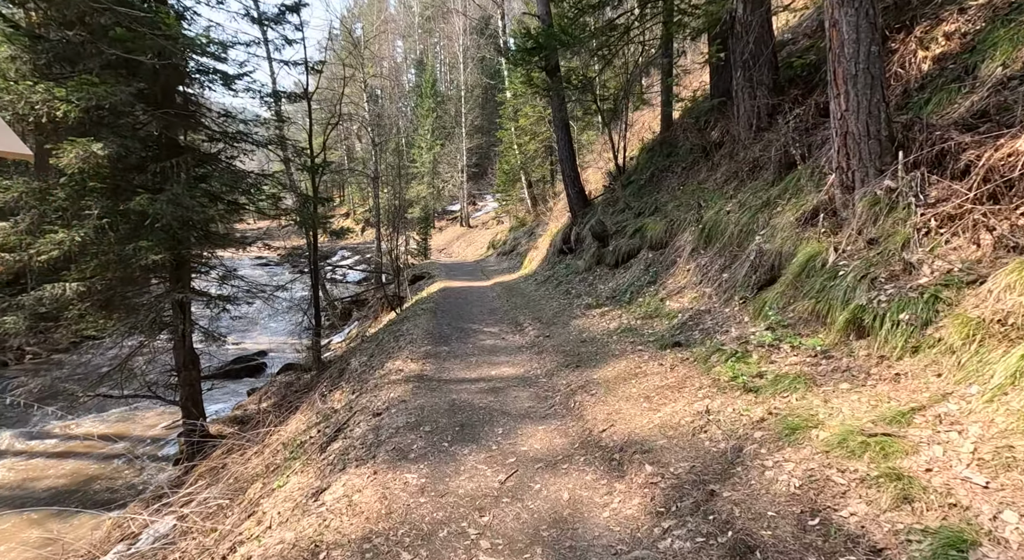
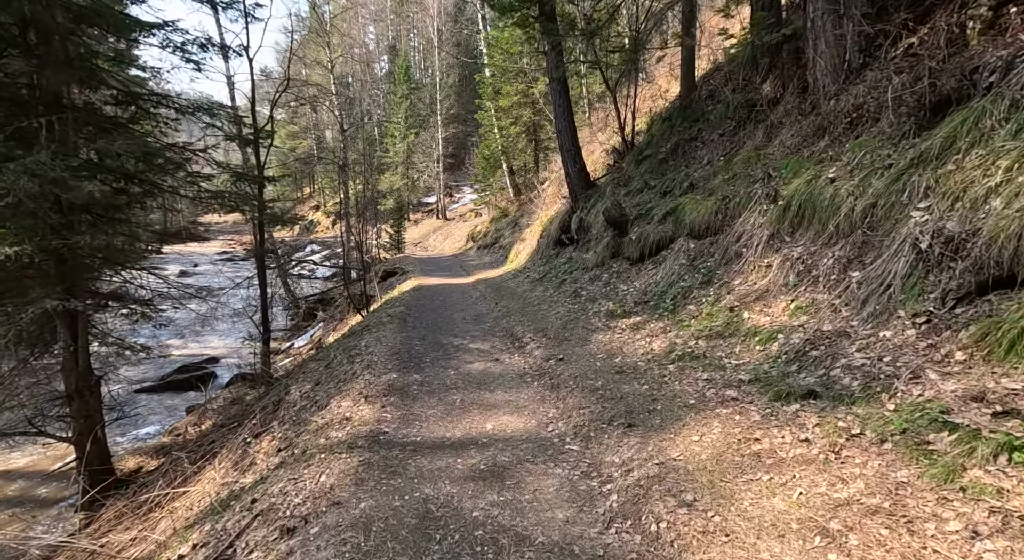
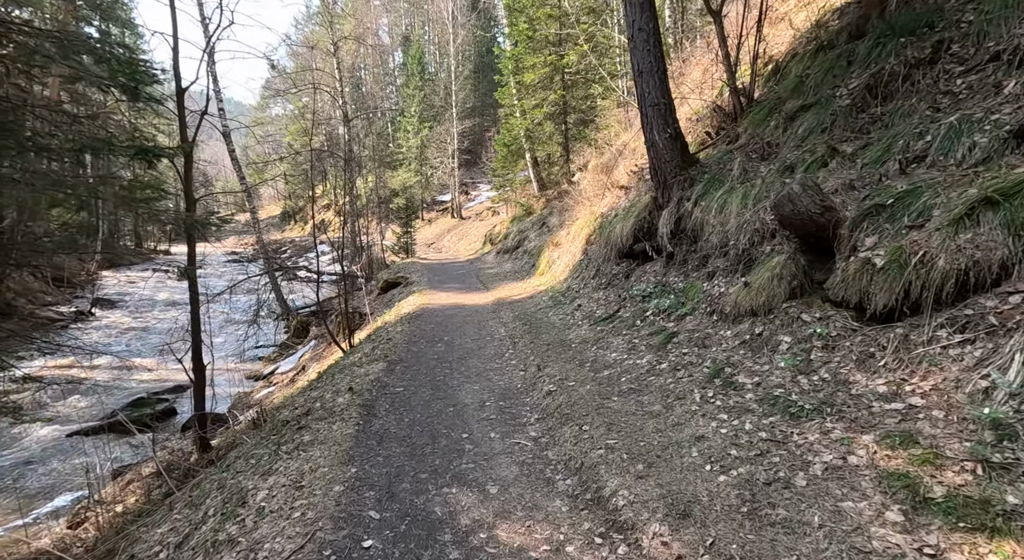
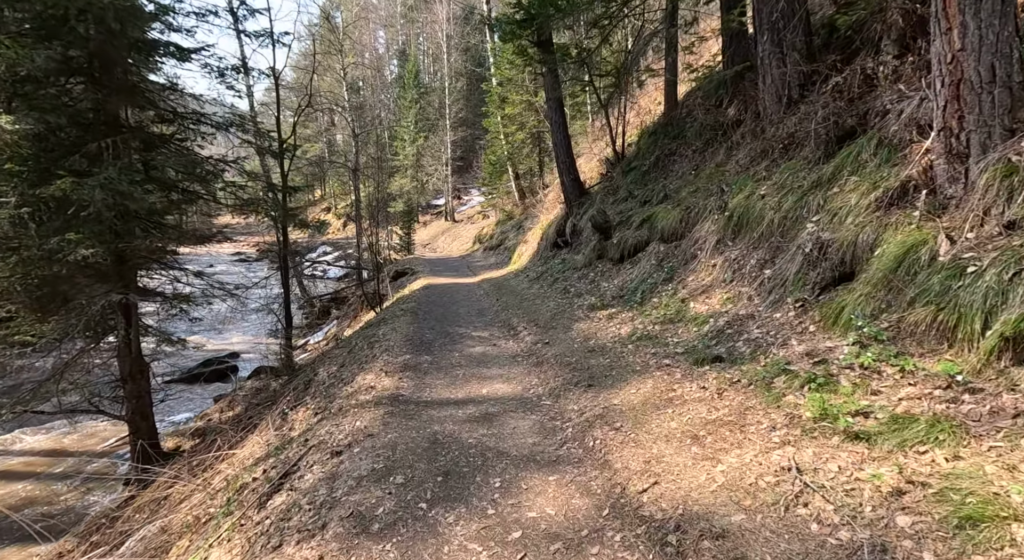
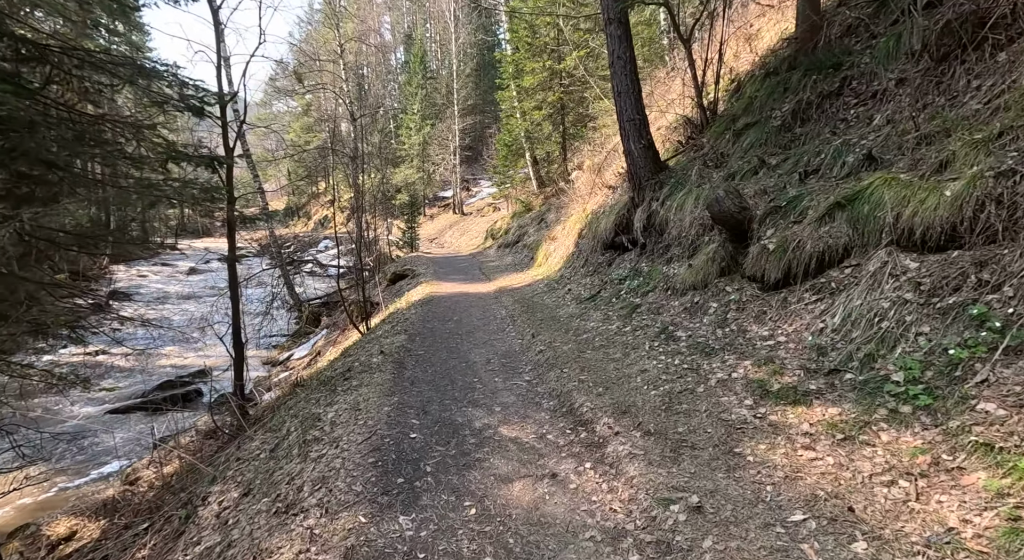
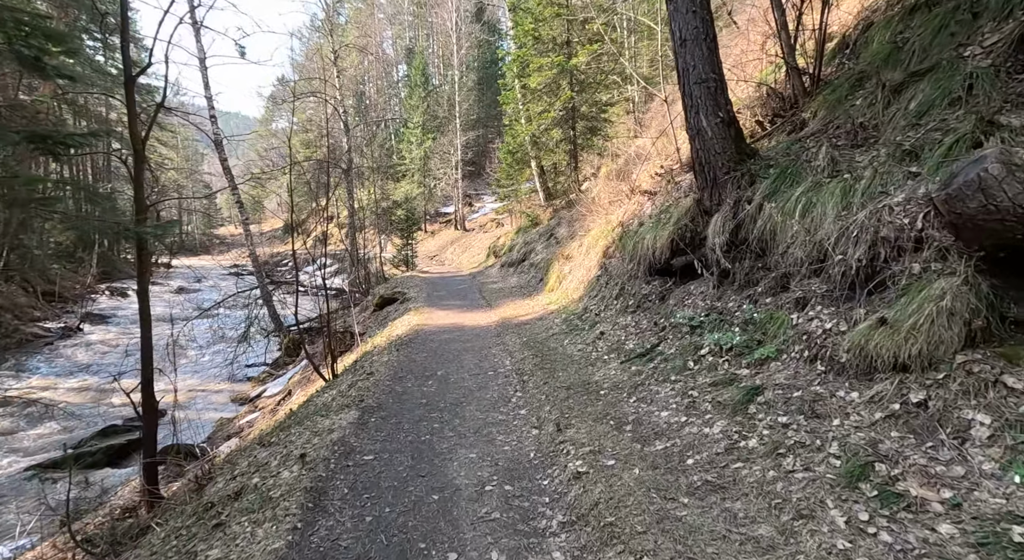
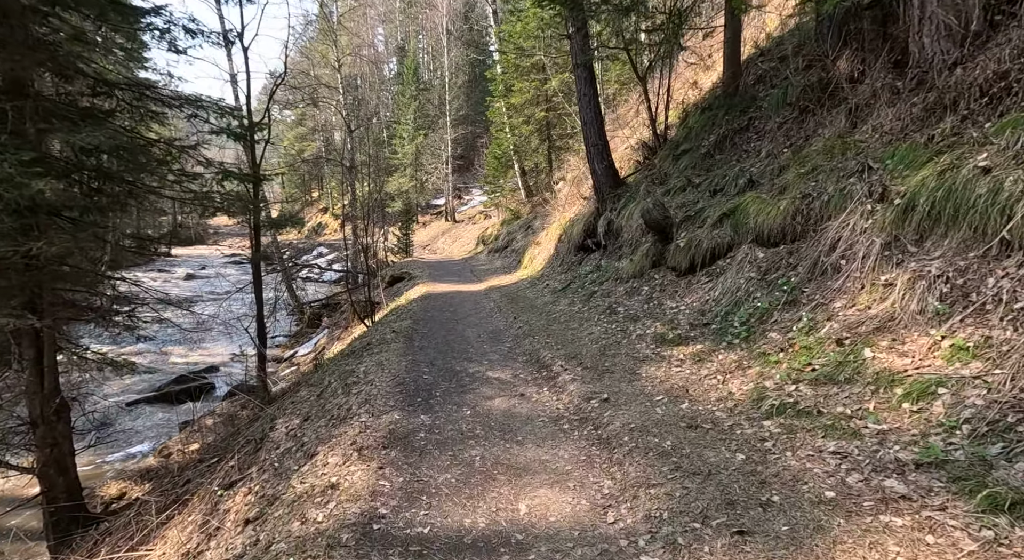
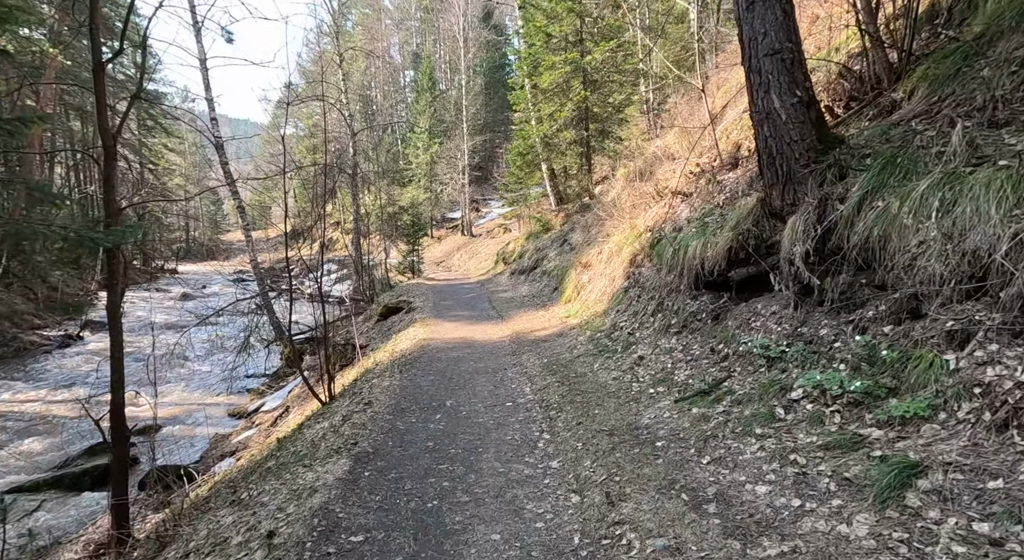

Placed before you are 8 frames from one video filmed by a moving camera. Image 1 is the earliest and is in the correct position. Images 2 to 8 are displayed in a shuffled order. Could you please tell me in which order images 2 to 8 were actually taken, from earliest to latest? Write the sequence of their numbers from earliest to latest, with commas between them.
4, 2, 7, 5, 3, 6, 8
